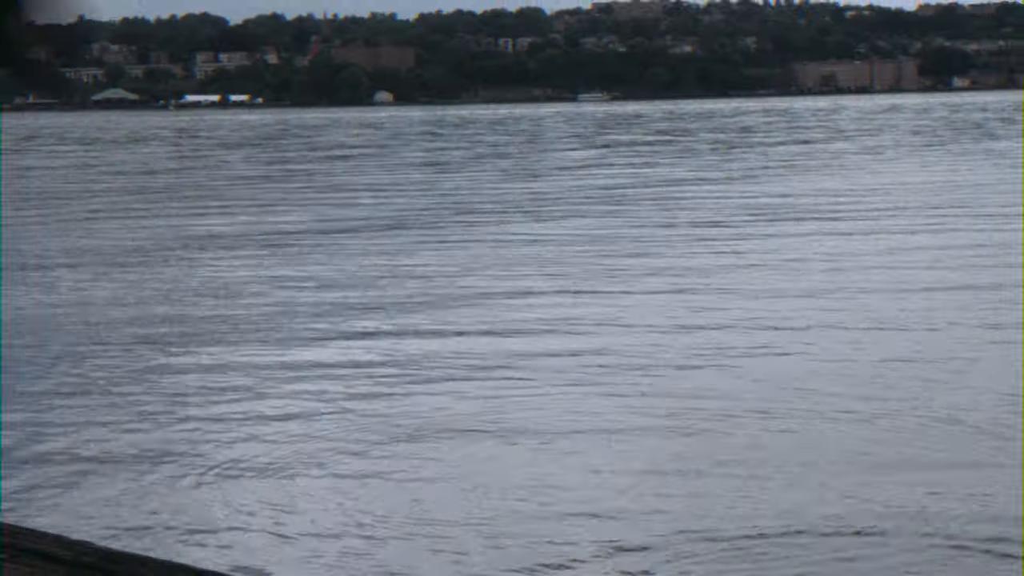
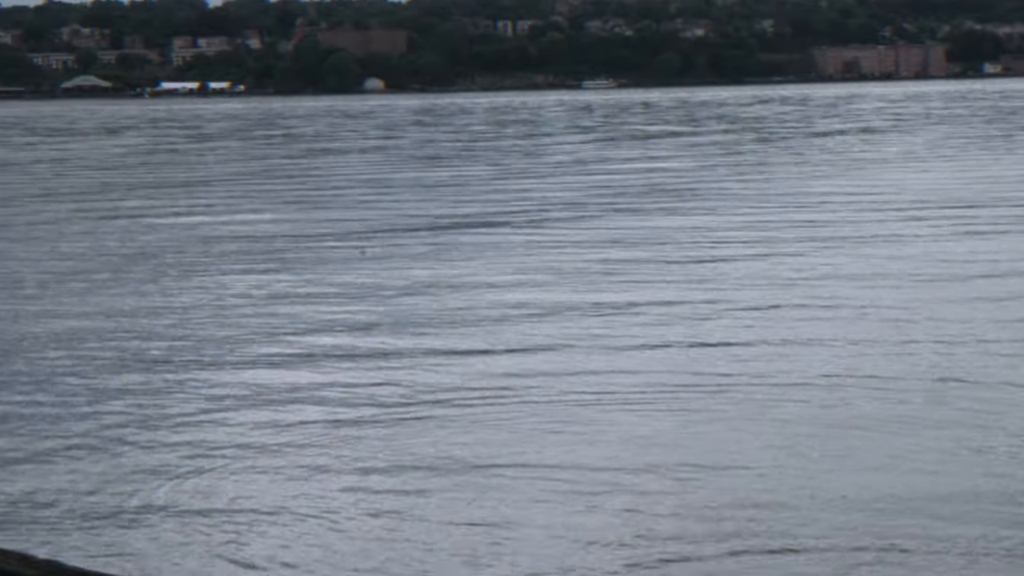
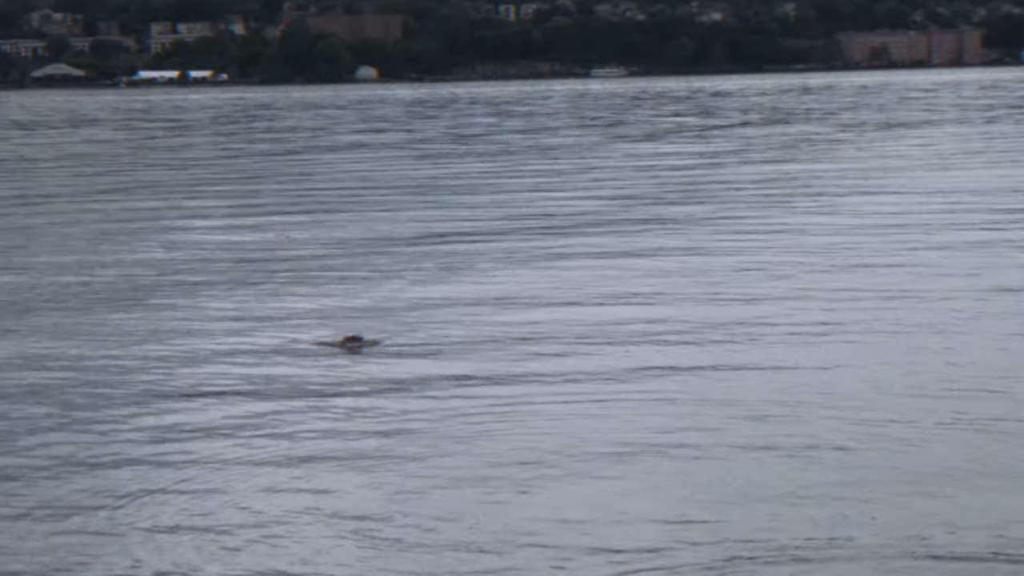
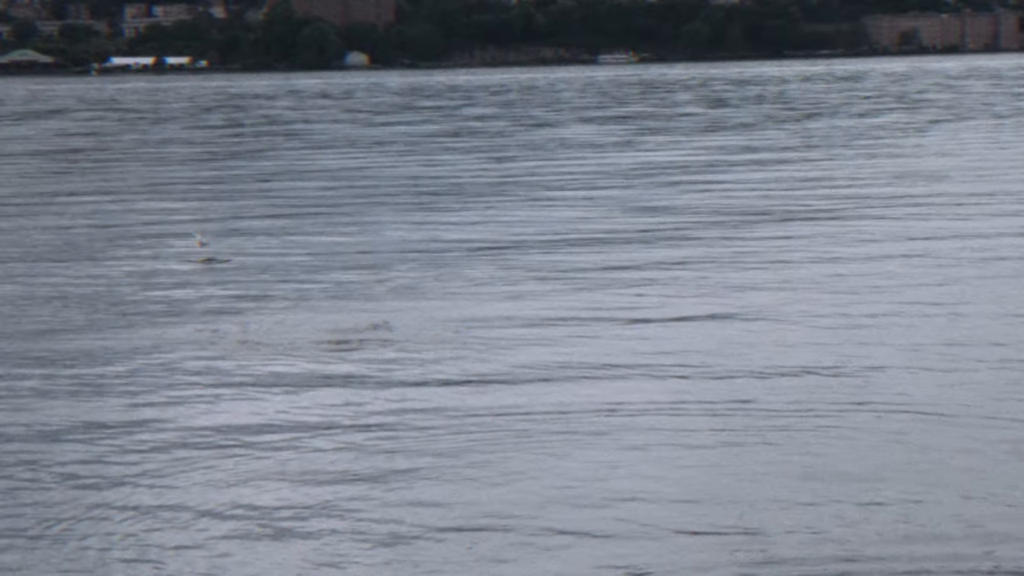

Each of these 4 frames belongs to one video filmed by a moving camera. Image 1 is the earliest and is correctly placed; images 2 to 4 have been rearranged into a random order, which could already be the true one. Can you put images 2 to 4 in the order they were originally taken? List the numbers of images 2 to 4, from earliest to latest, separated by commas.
2, 3, 4
